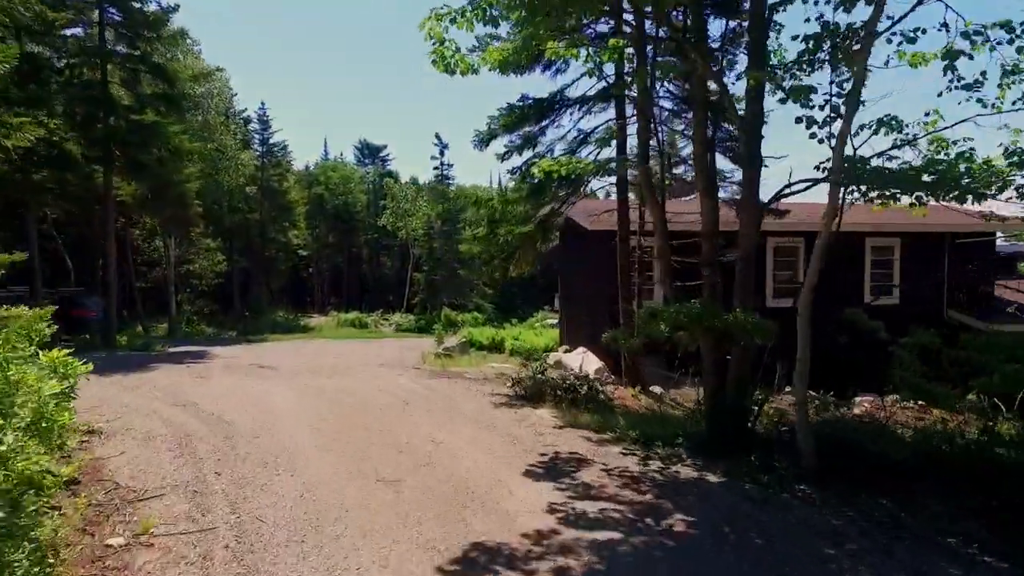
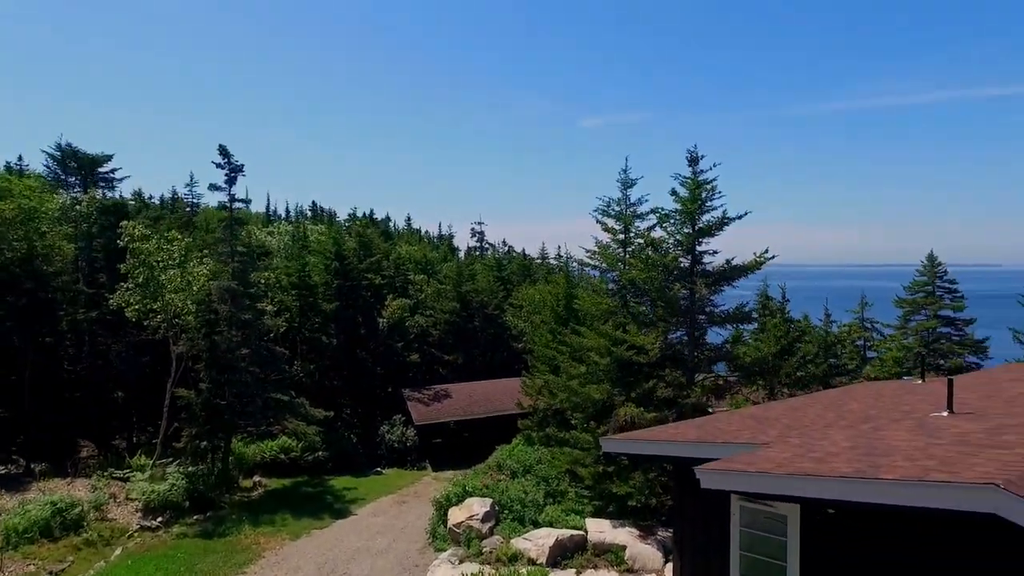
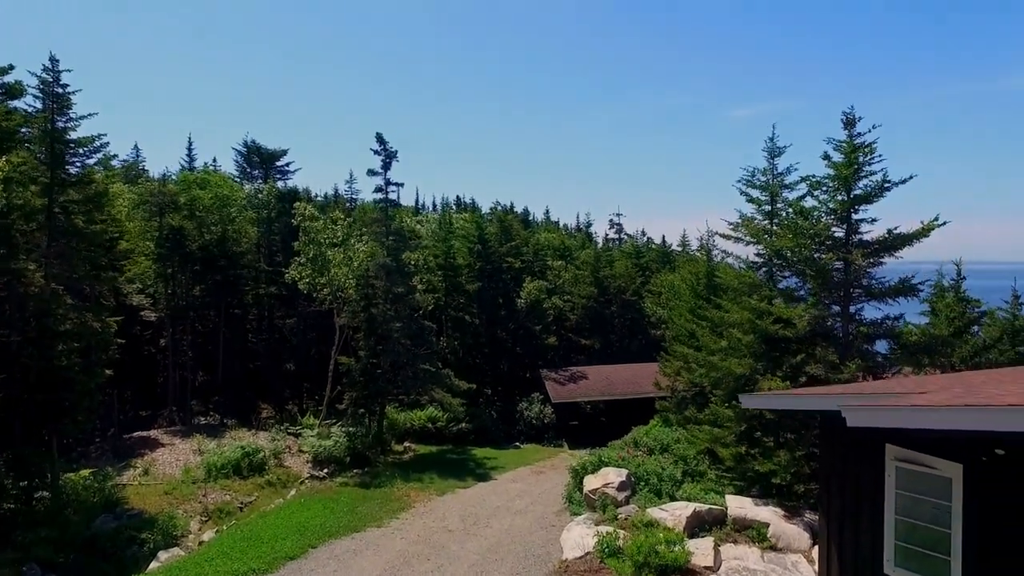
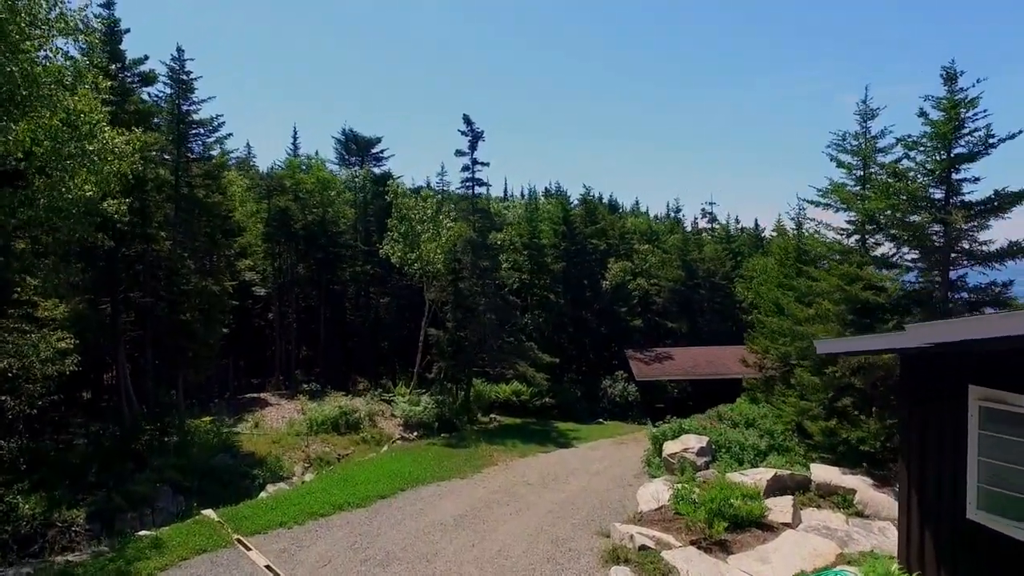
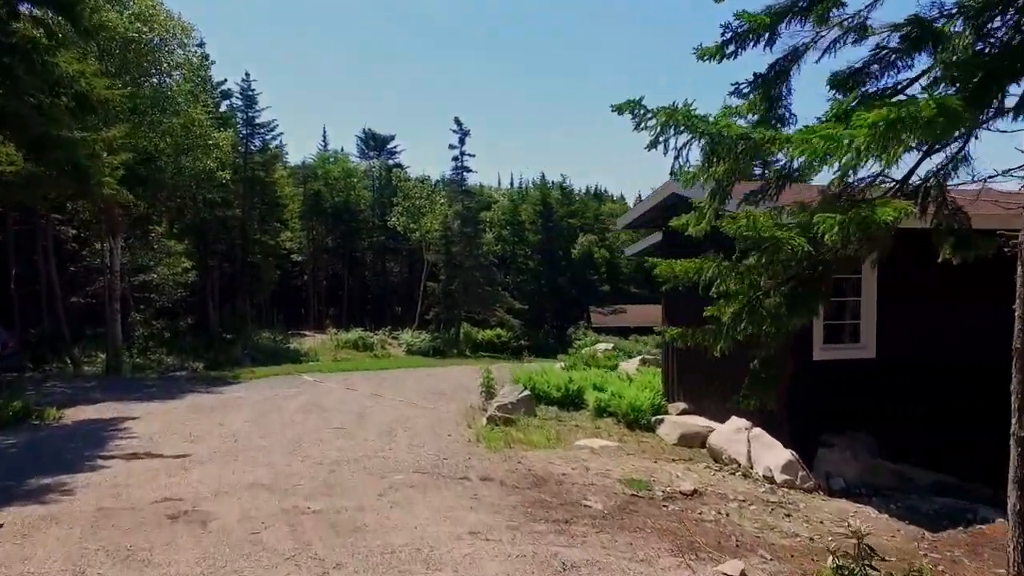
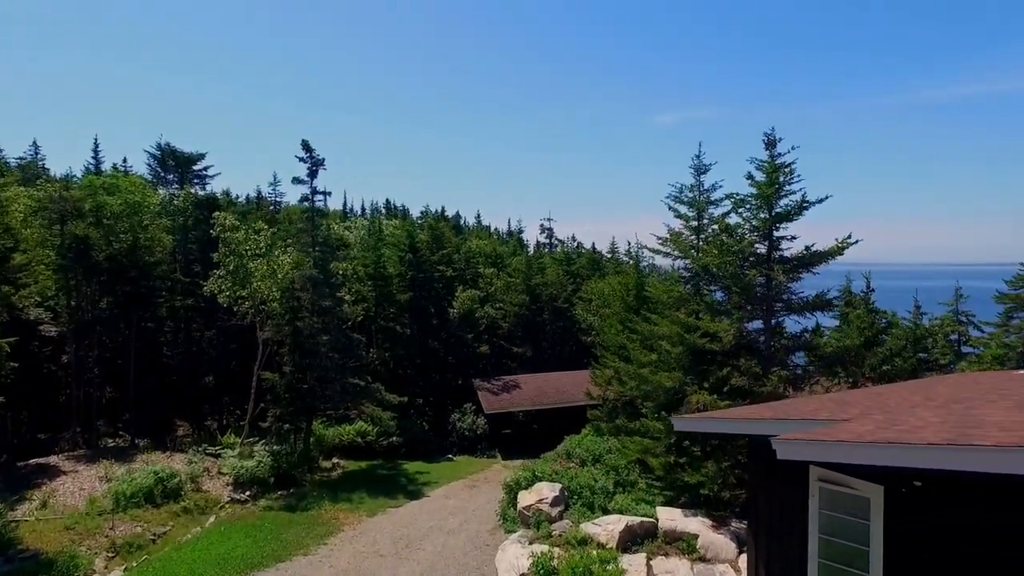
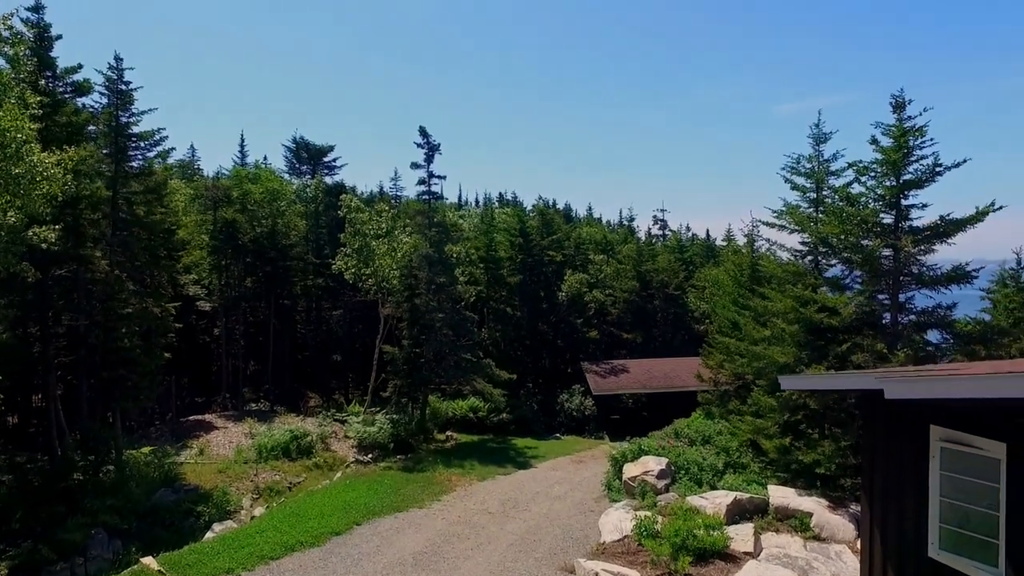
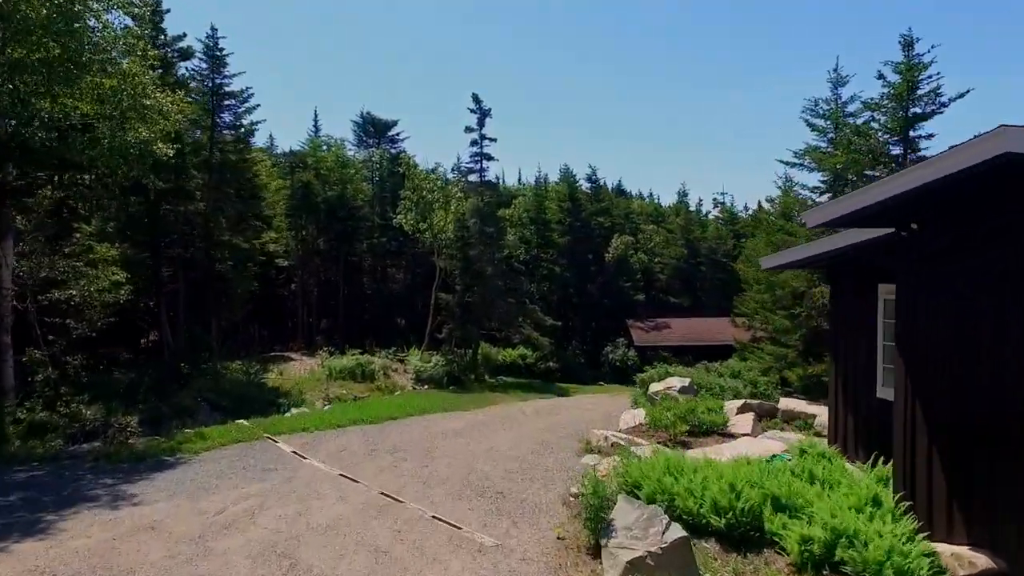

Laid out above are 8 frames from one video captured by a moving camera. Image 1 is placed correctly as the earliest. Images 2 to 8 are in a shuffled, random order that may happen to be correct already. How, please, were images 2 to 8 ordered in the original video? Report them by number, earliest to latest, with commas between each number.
5, 8, 4, 7, 3, 6, 2
